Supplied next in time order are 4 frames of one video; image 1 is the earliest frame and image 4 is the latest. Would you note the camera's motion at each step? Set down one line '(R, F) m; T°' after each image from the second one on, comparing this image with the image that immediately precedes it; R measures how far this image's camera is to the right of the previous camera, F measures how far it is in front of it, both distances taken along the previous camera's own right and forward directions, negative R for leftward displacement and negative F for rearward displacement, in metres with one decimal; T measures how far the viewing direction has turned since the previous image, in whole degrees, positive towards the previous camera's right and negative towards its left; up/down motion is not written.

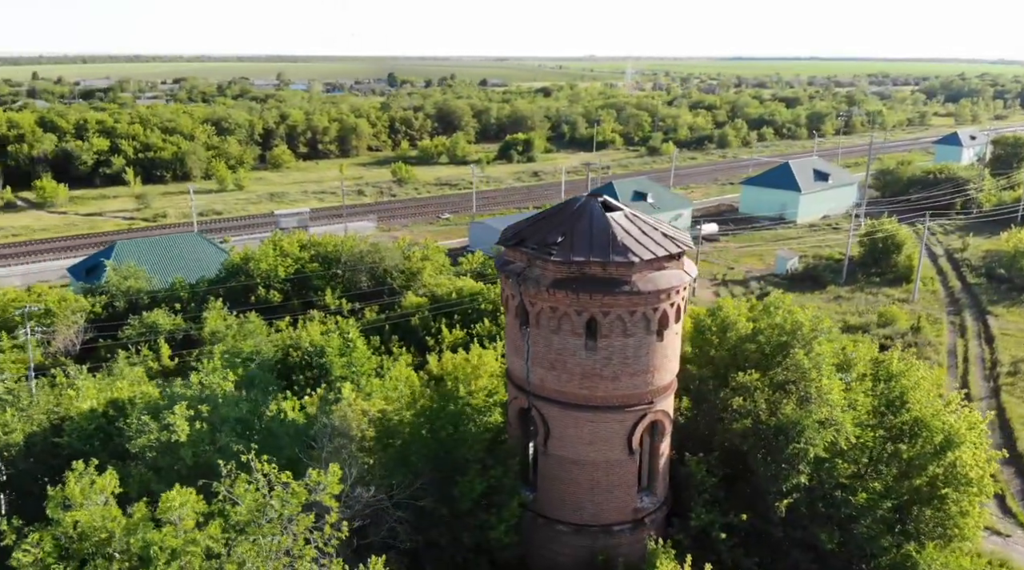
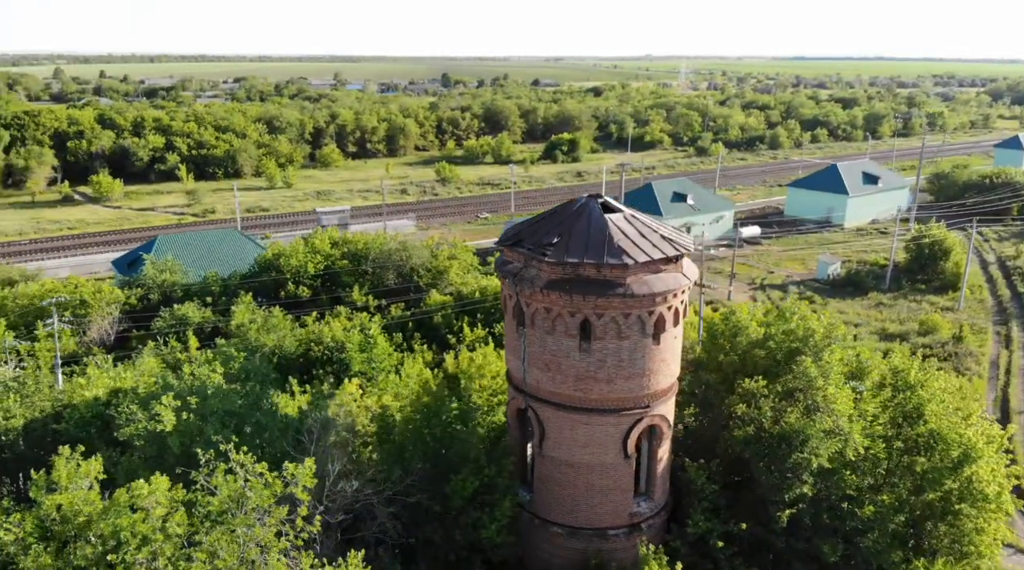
(+1.4, 0.0) m; -4°
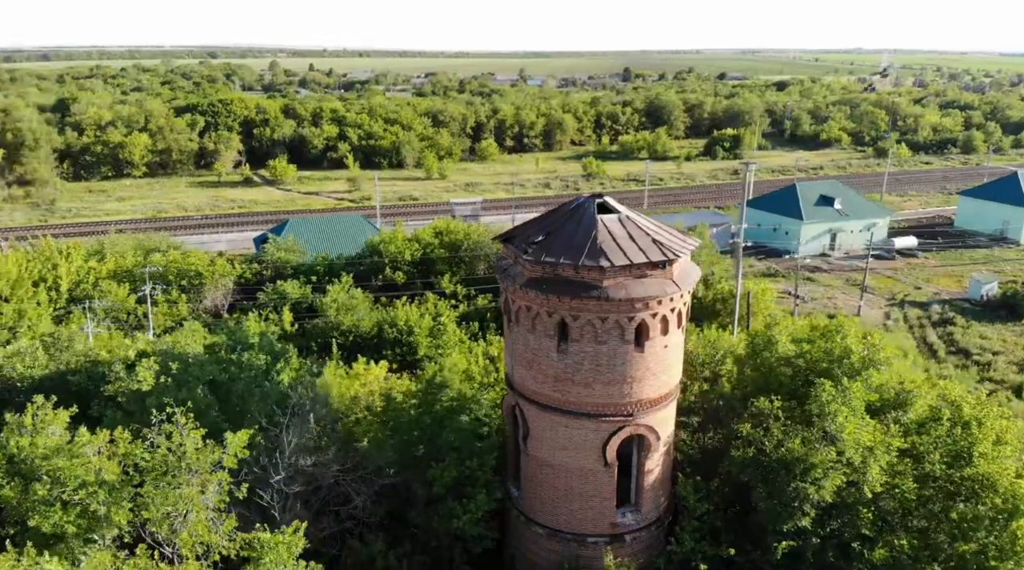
(+4.6, +0.5) m; -14°
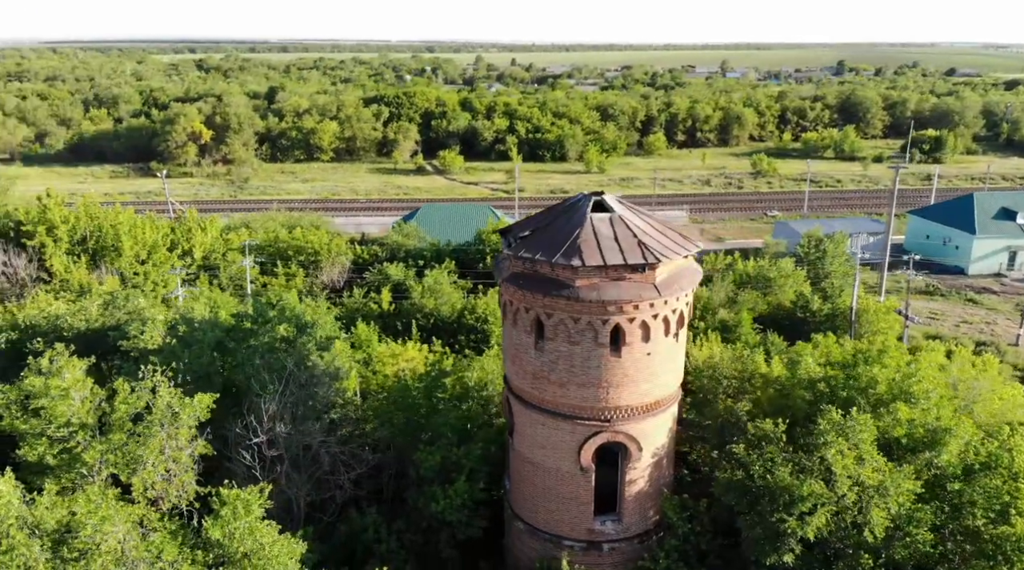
(+4.8, +0.7) m; -15°
